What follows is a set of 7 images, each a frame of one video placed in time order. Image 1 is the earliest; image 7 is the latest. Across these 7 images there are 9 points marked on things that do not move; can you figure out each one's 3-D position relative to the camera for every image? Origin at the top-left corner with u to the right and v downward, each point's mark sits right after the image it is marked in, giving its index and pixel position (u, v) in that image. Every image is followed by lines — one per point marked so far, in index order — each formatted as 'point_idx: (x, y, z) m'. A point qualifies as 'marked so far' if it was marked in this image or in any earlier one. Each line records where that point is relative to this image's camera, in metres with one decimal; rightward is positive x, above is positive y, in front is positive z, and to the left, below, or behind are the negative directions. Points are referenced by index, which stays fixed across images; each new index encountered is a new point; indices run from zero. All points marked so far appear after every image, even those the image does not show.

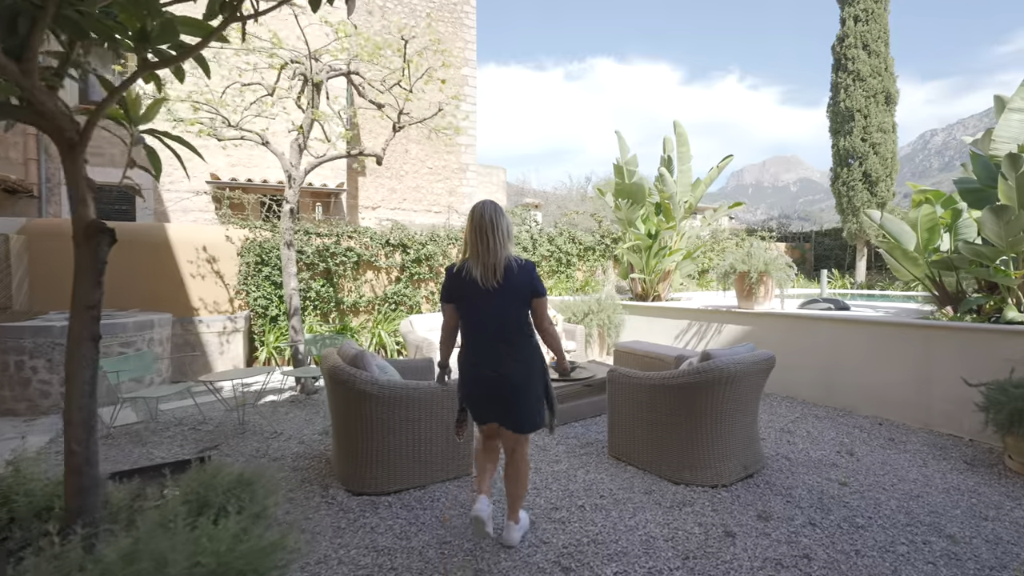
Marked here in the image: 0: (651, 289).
0: (+2.0, 0.0, +7.4) m
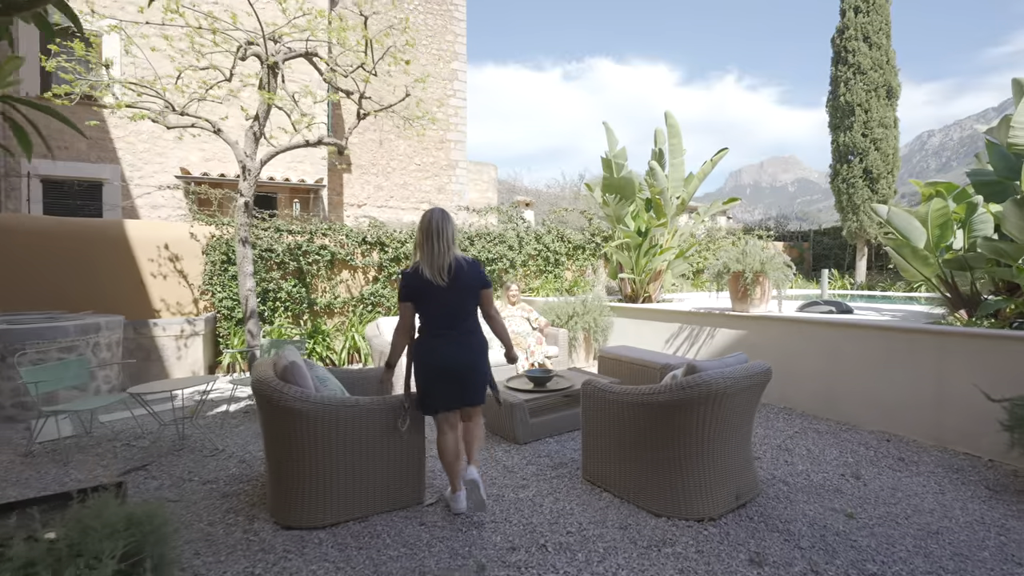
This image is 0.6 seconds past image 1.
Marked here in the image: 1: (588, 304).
0: (+1.8, 0.0, +7.0) m
1: (+1.0, -0.2, +6.5) m
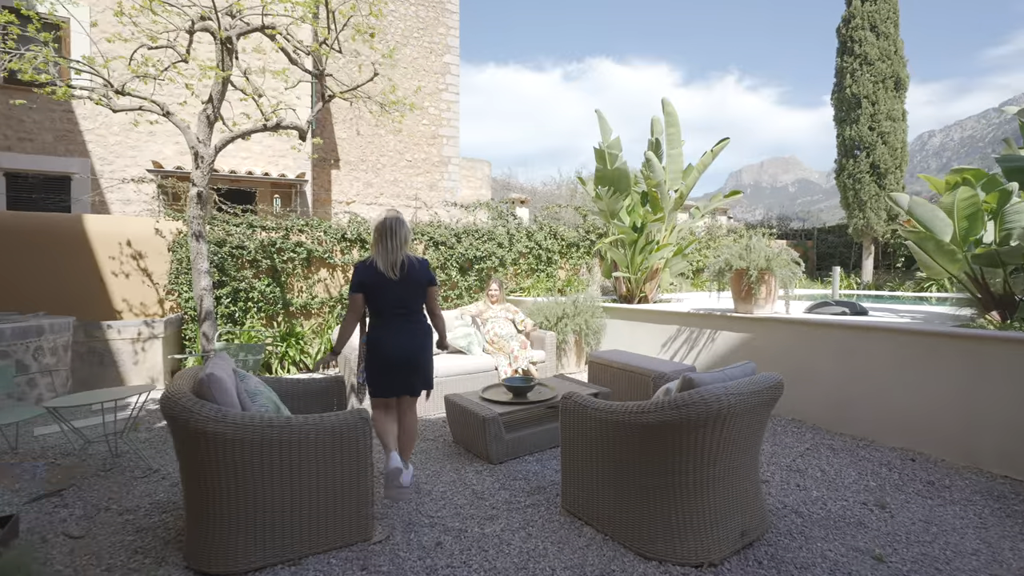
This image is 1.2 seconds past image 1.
0: (+1.6, 0.0, +6.6) m
1: (+0.8, -0.2, +6.0) m
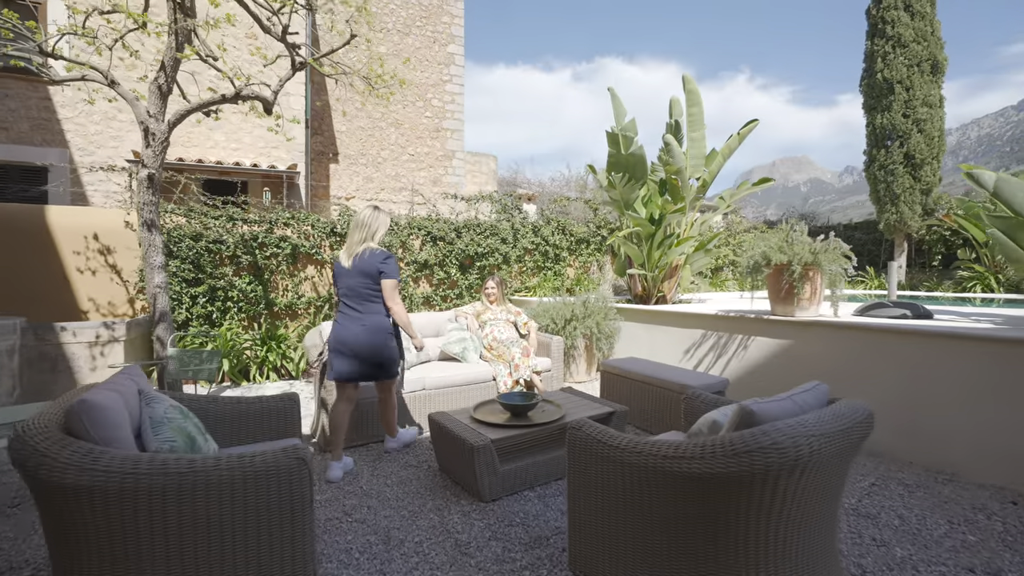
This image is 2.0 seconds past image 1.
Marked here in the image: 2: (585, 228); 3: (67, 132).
0: (+1.7, 0.0, +5.9) m
1: (+0.8, -0.2, +5.4) m
2: (+1.2, +1.0, +8.3) m
3: (-6.8, +2.4, +7.8) m
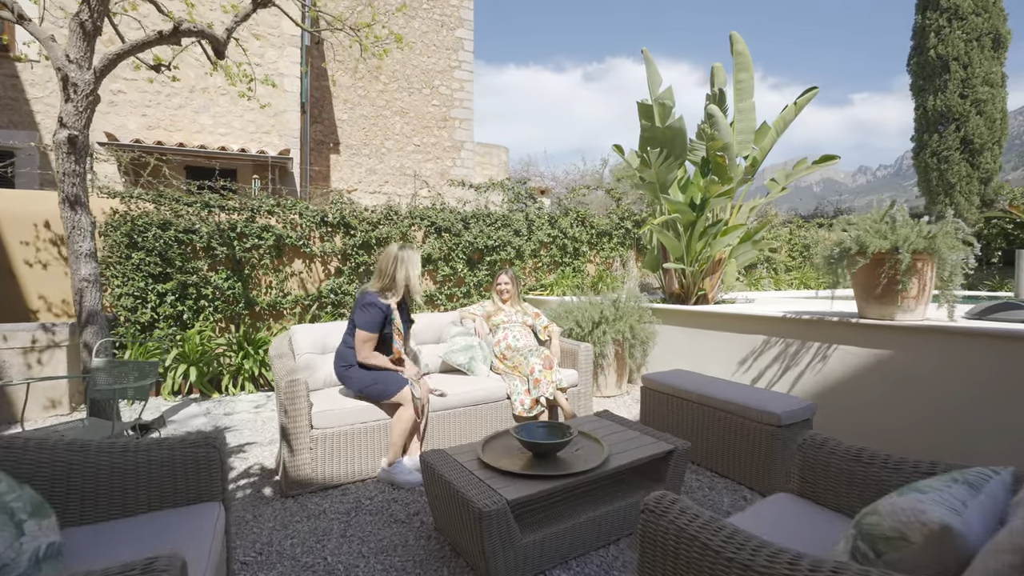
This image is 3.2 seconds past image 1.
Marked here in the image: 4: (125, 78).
0: (+1.8, 0.0, +5.1) m
1: (+1.0, -0.2, +4.6) m
2: (+1.4, +1.0, +7.5) m
3: (-6.6, +2.4, +7.1) m
4: (-5.6, +3.0, +7.3) m
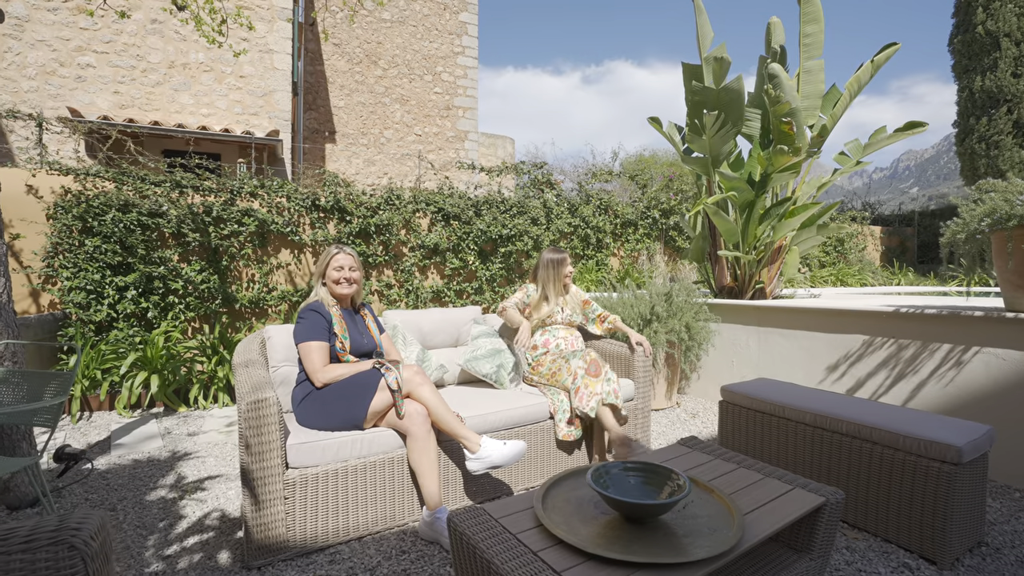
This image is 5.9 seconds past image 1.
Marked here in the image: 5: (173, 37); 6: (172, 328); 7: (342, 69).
0: (+2.0, +0.1, +4.3) m
1: (+1.2, -0.1, +3.8) m
2: (+1.6, +1.1, +6.7) m
3: (-6.4, +2.5, +6.3) m
4: (-5.4, +3.1, +6.6) m
5: (-4.6, +3.4, +6.9) m
6: (-2.9, -0.4, +4.4) m
7: (-3.3, +4.3, +10.0) m
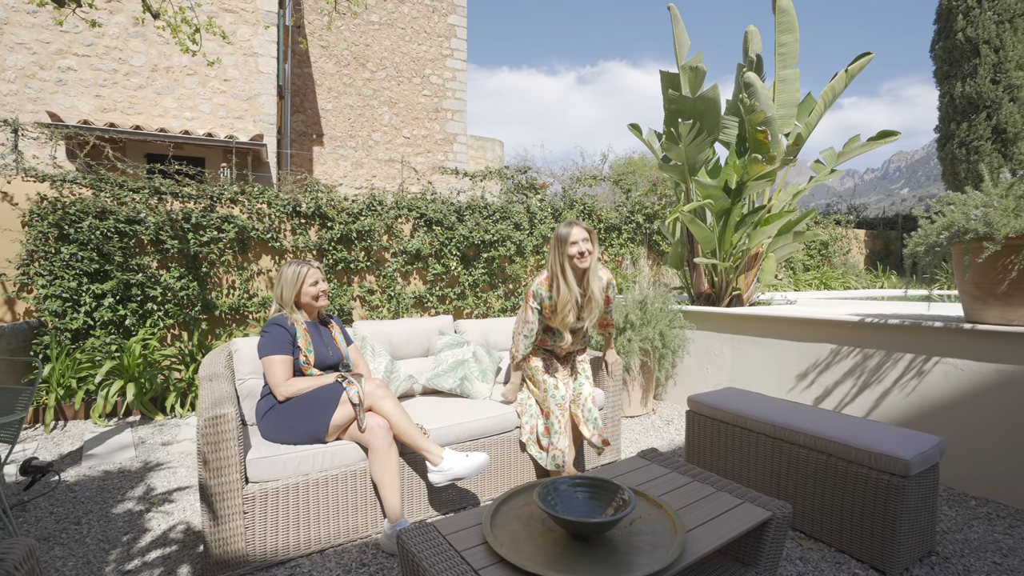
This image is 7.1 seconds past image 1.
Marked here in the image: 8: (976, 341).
0: (+1.8, 0.0, +4.4) m
1: (+1.0, -0.2, +3.8) m
2: (+1.4, +1.0, +6.8) m
3: (-6.7, +2.4, +6.3) m
4: (-5.6, +3.0, +6.5) m
5: (-4.8, +3.3, +6.9) m
6: (-3.1, -0.4, +4.4) m
7: (-3.6, +4.3, +10.0) m
8: (+2.2, -0.3, +2.3) m
